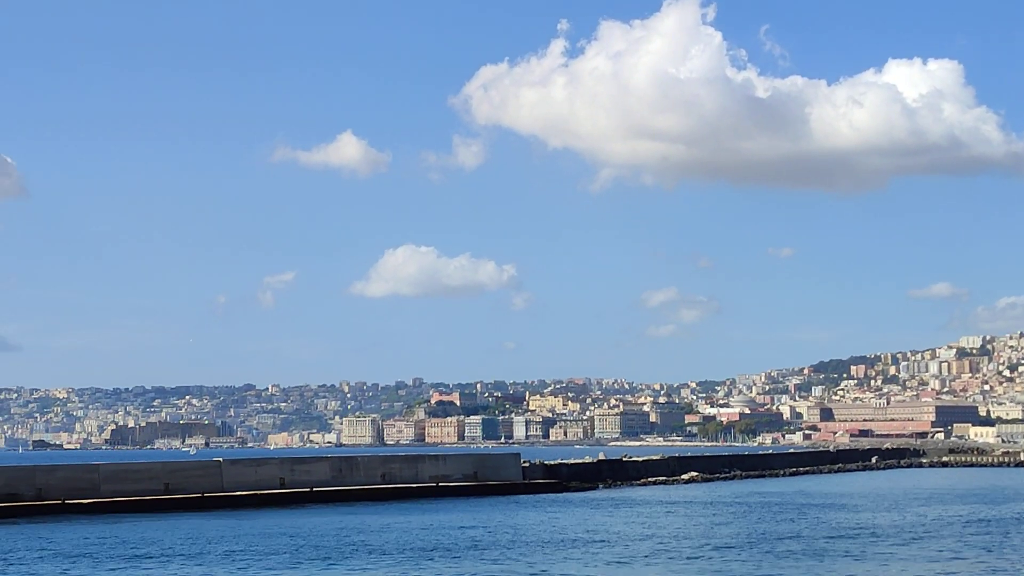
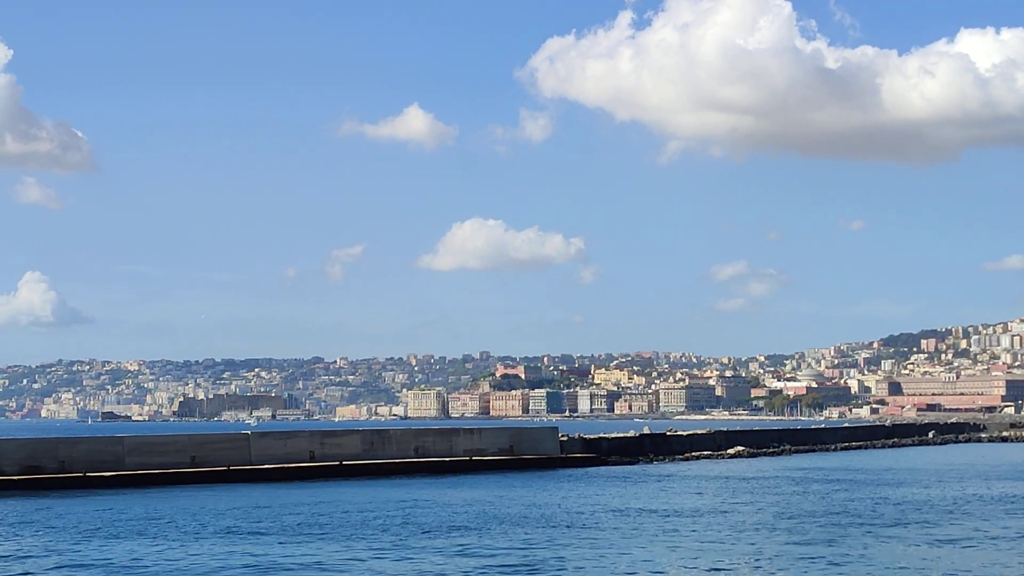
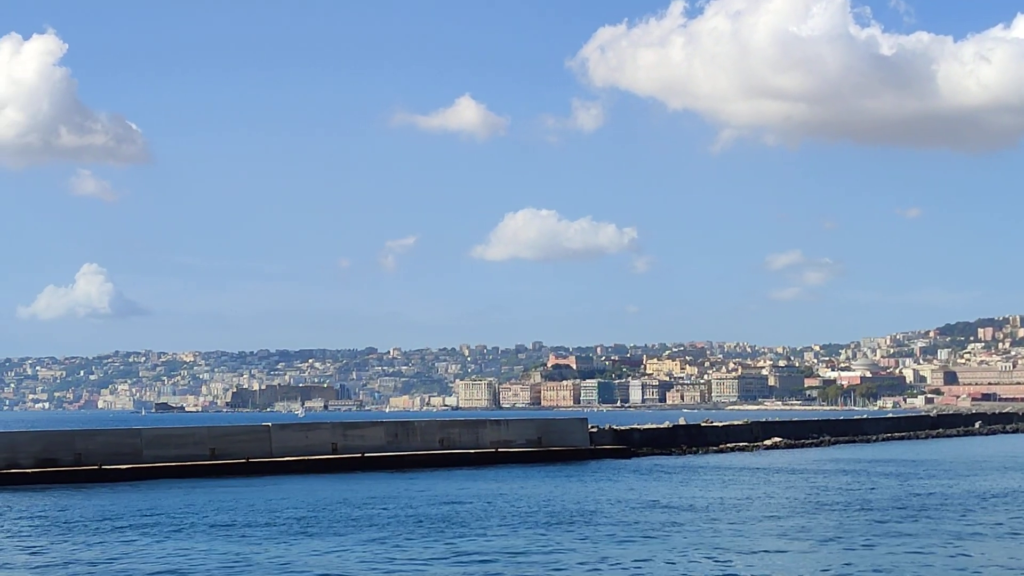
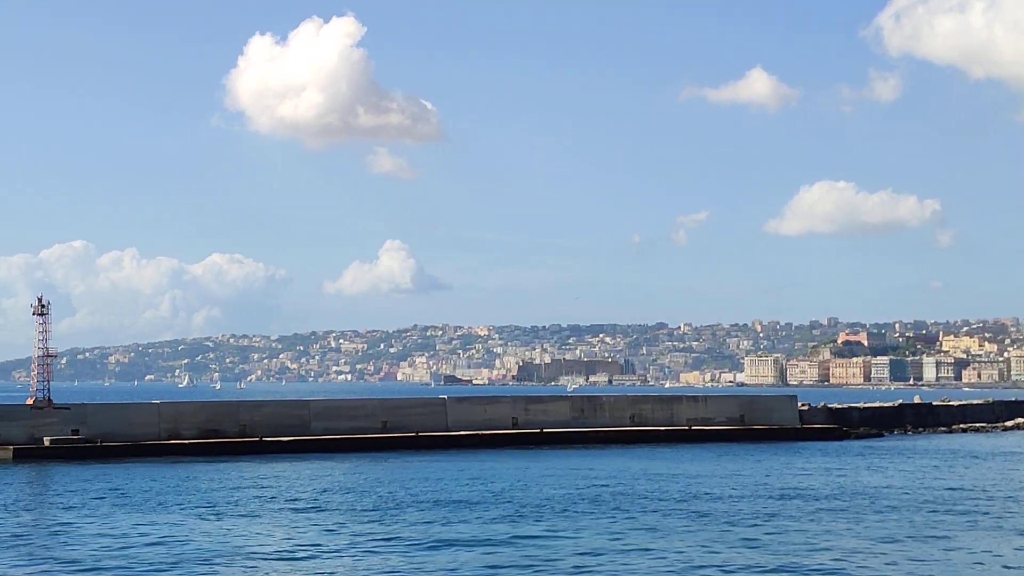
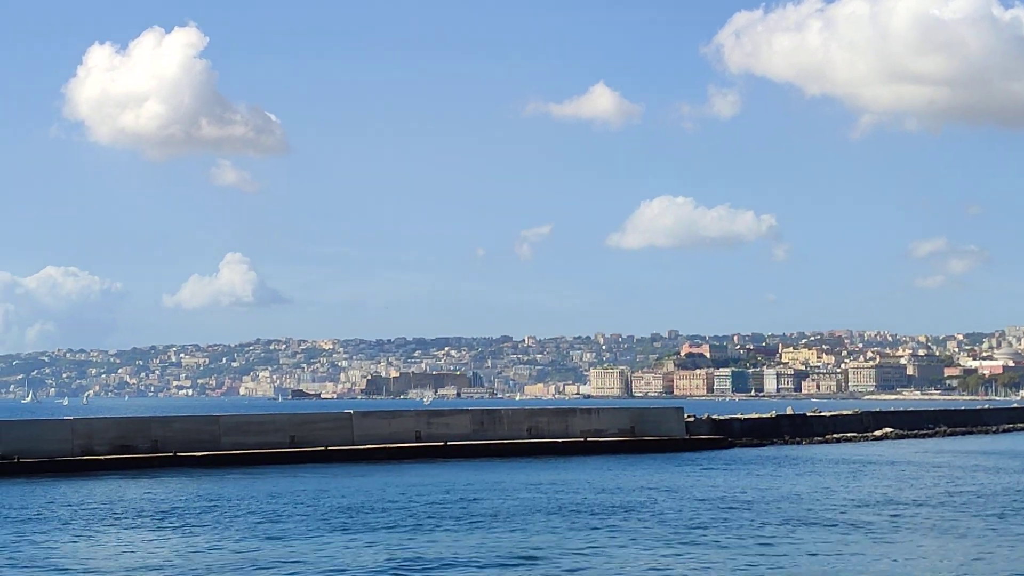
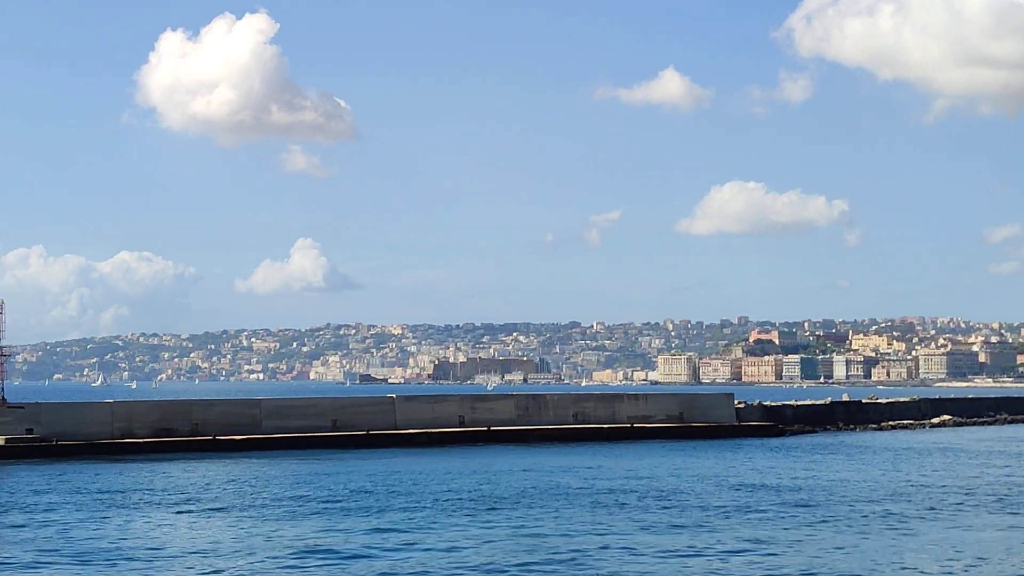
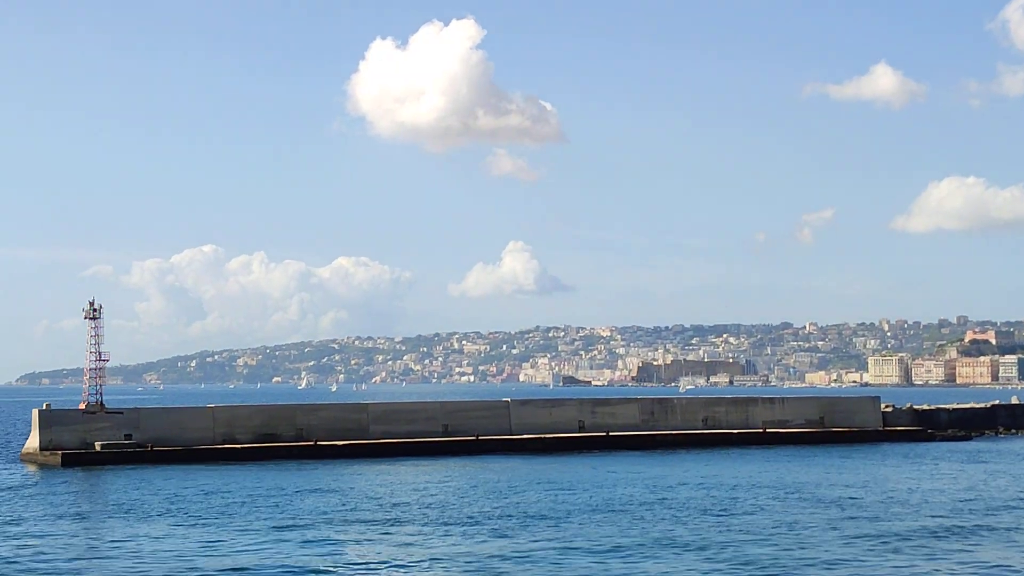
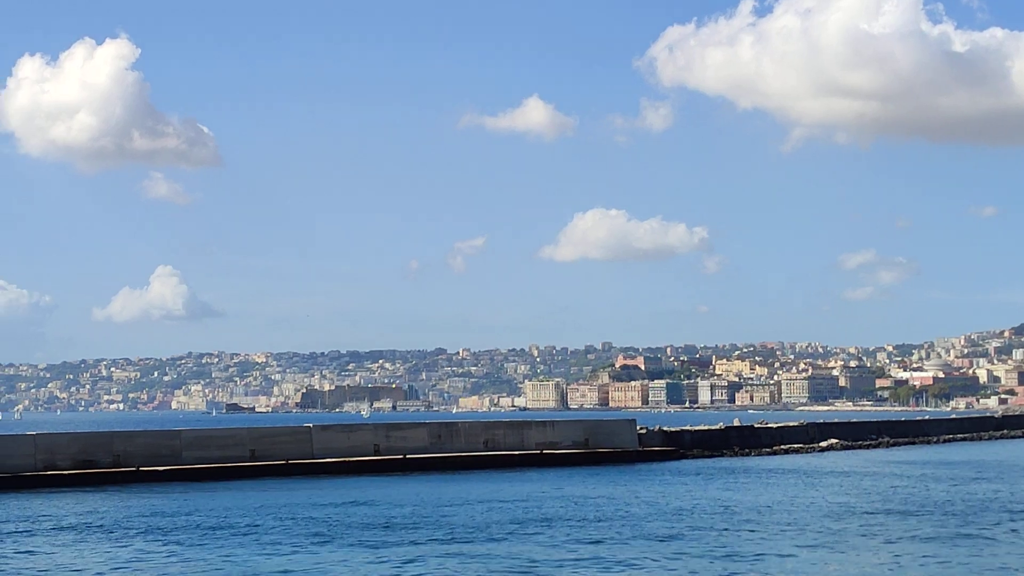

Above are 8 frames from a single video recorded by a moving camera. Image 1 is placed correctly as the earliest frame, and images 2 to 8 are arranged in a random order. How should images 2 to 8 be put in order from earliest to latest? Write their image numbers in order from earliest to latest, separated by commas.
2, 3, 8, 5, 6, 4, 7
